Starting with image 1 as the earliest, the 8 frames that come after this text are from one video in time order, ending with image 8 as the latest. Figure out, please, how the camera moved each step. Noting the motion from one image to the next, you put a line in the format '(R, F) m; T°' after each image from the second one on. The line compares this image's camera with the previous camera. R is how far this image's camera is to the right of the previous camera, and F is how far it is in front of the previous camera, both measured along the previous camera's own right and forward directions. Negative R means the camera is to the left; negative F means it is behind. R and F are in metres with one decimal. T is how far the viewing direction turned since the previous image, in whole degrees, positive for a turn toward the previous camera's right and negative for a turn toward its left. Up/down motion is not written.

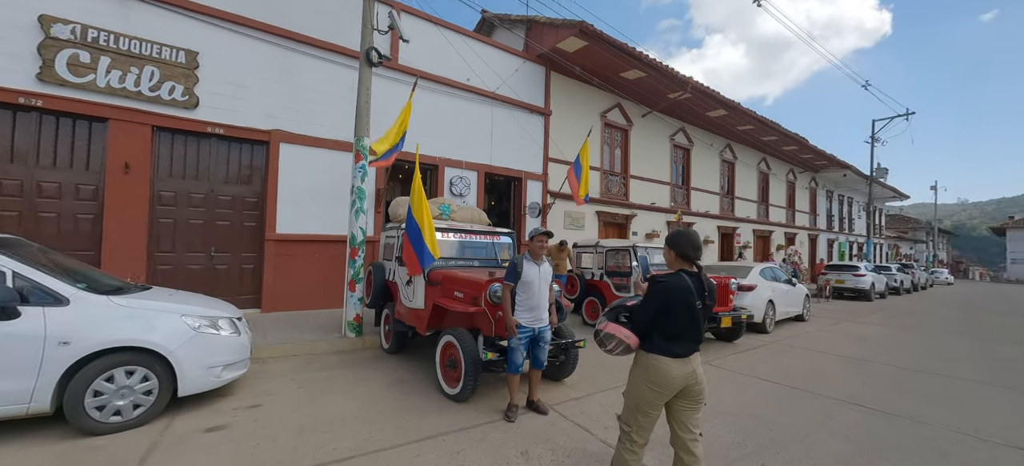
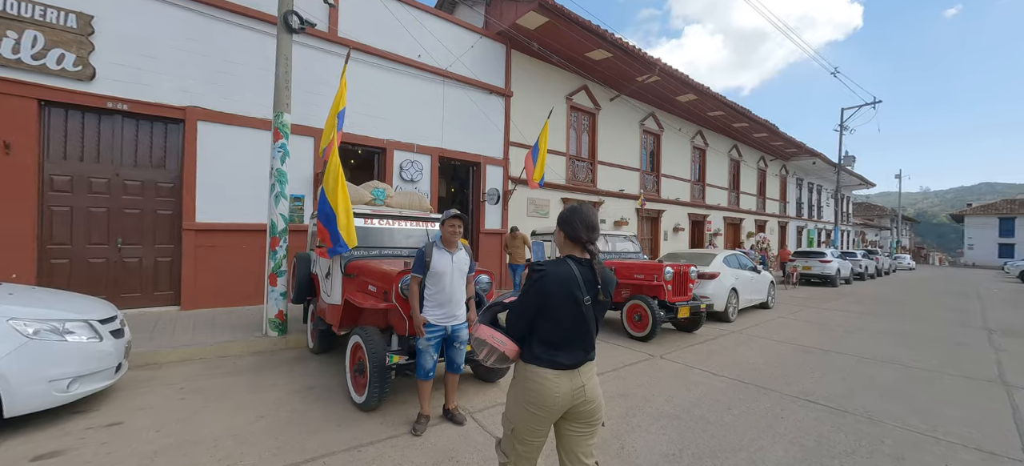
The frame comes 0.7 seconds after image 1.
(+0.7, +0.5) m; +3°
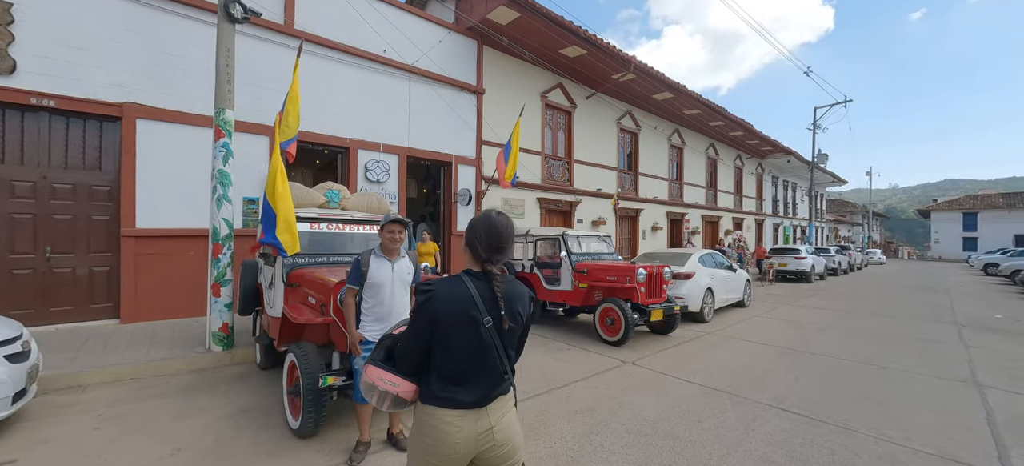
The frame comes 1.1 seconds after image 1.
(+0.3, +0.3) m; +2°
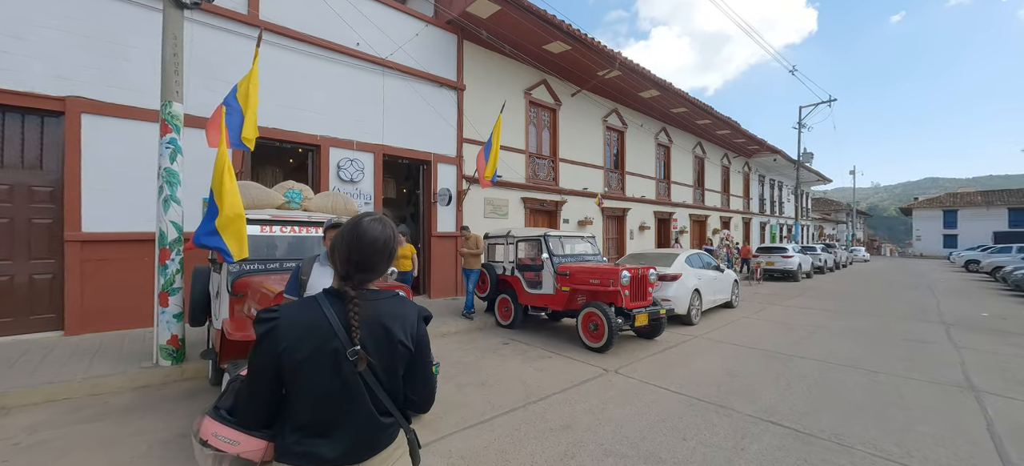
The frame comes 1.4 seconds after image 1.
(+0.2, +0.3) m; +1°
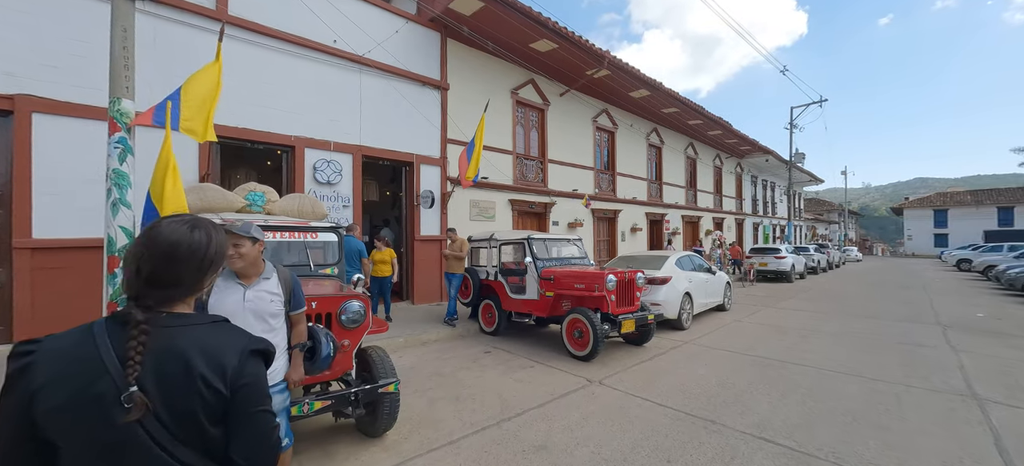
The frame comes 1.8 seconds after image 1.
(+0.2, +0.3) m; +1°
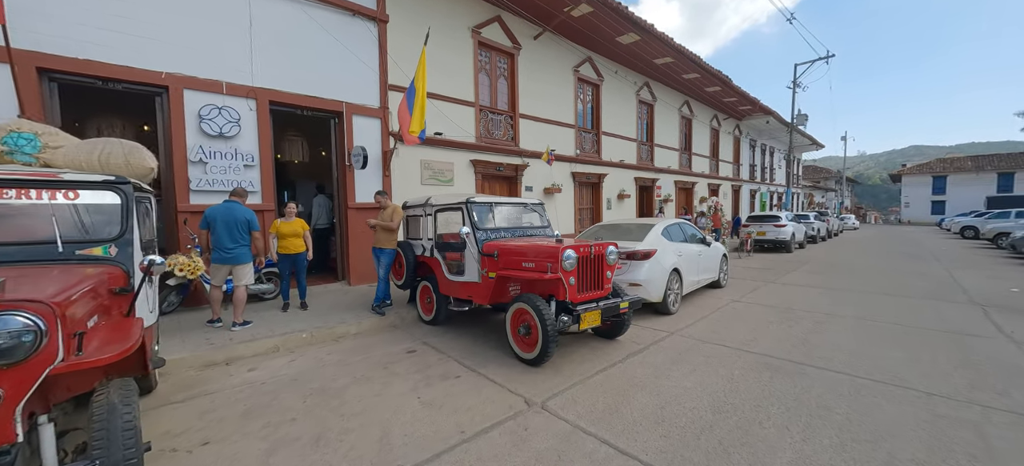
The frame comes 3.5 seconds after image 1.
(+0.8, +1.5) m; +1°
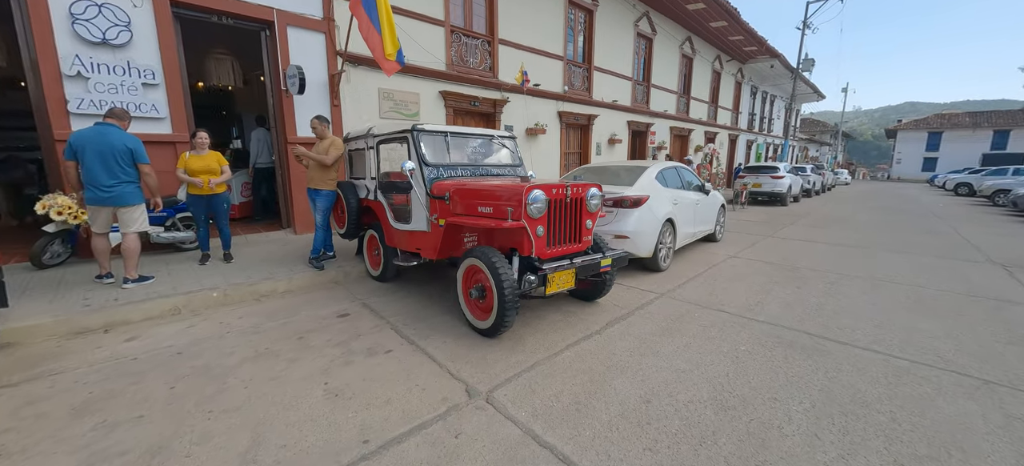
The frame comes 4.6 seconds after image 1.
(+0.3, +0.9) m; +2°
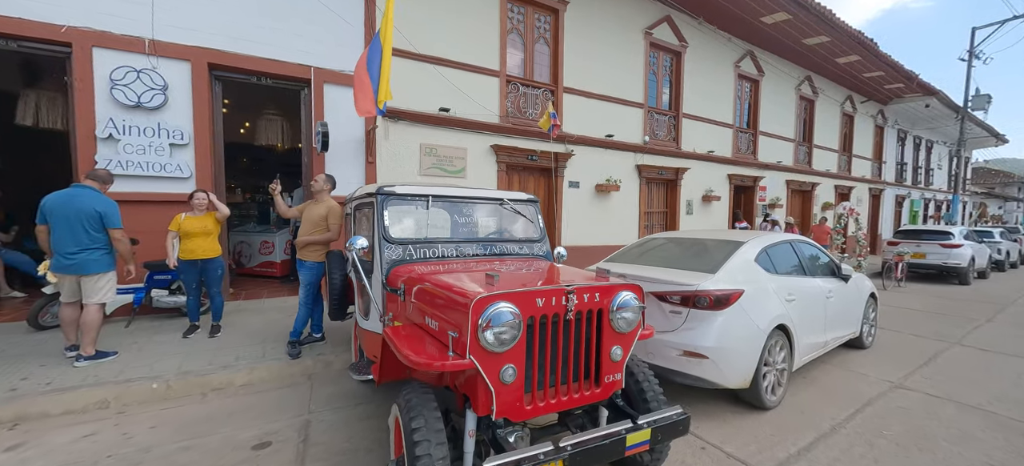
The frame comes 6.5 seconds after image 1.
(+0.6, +1.3) m; -14°
